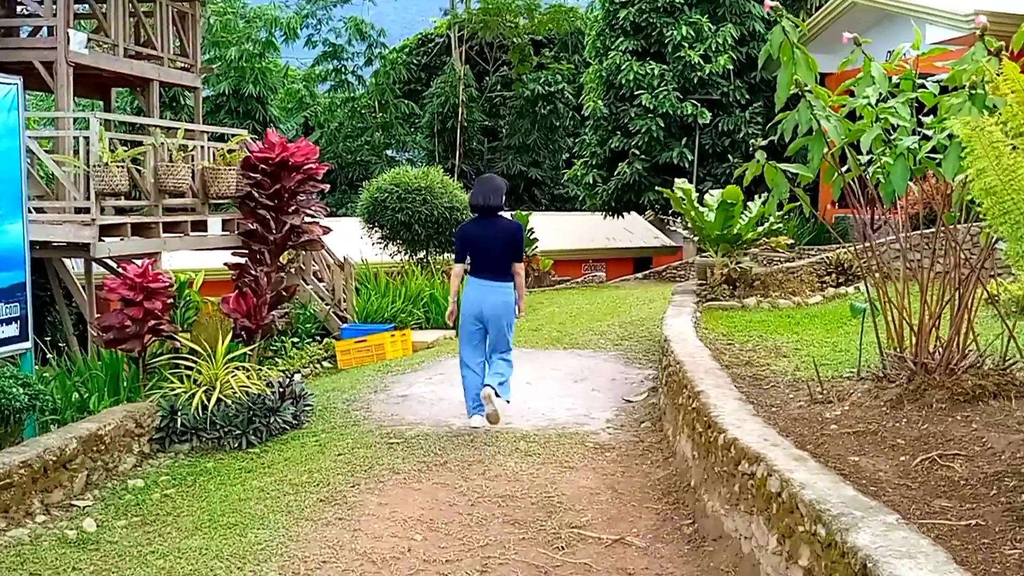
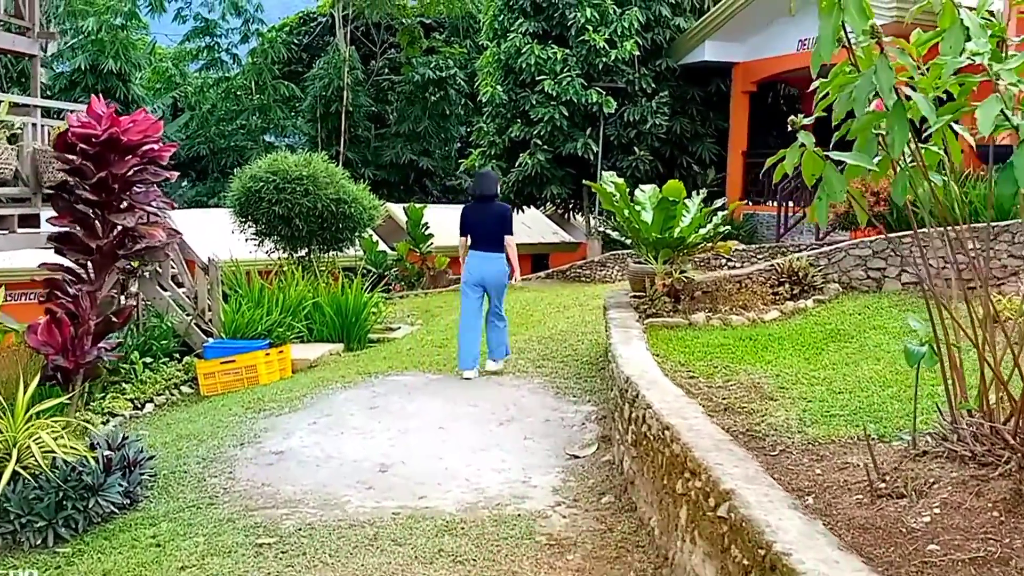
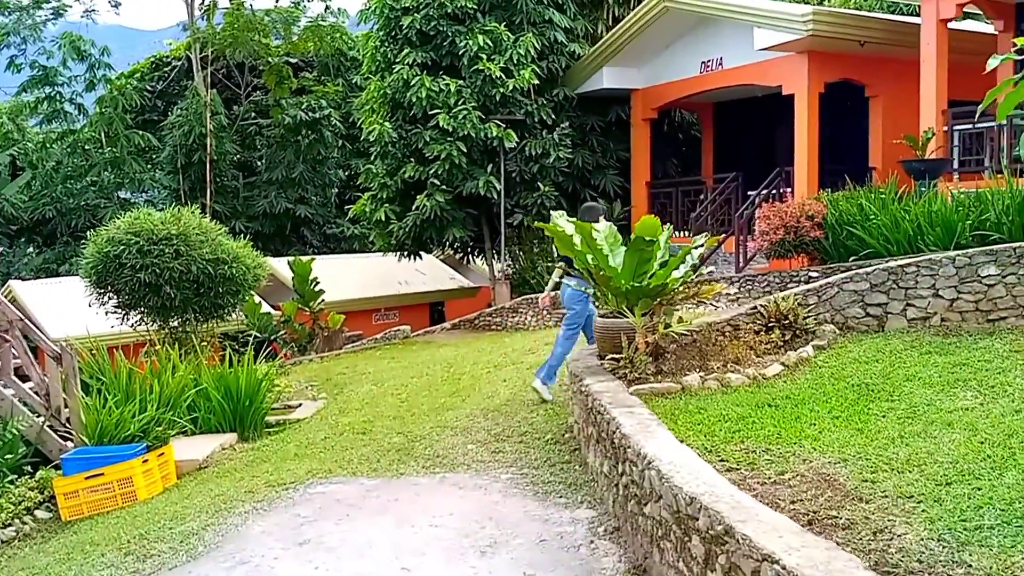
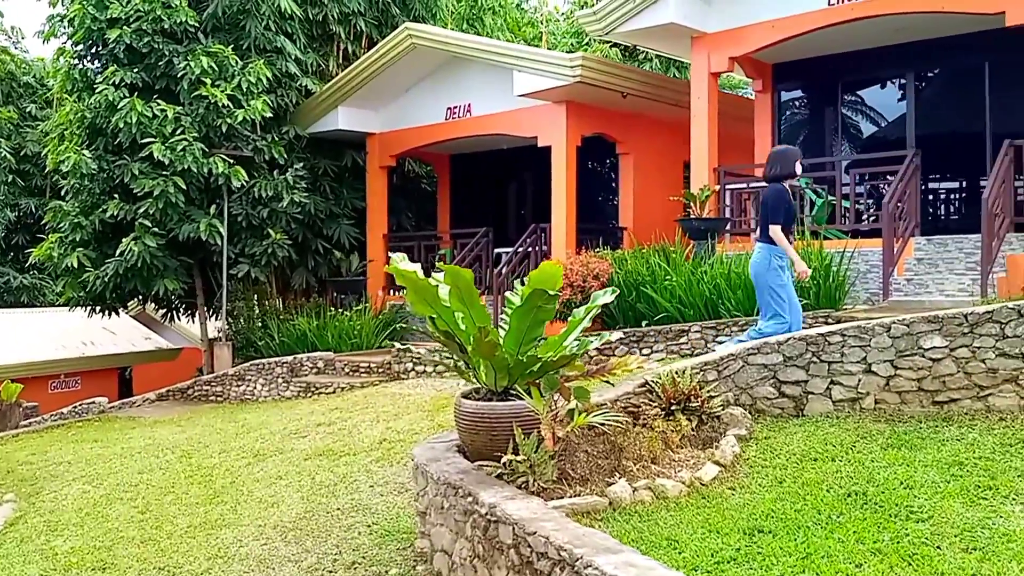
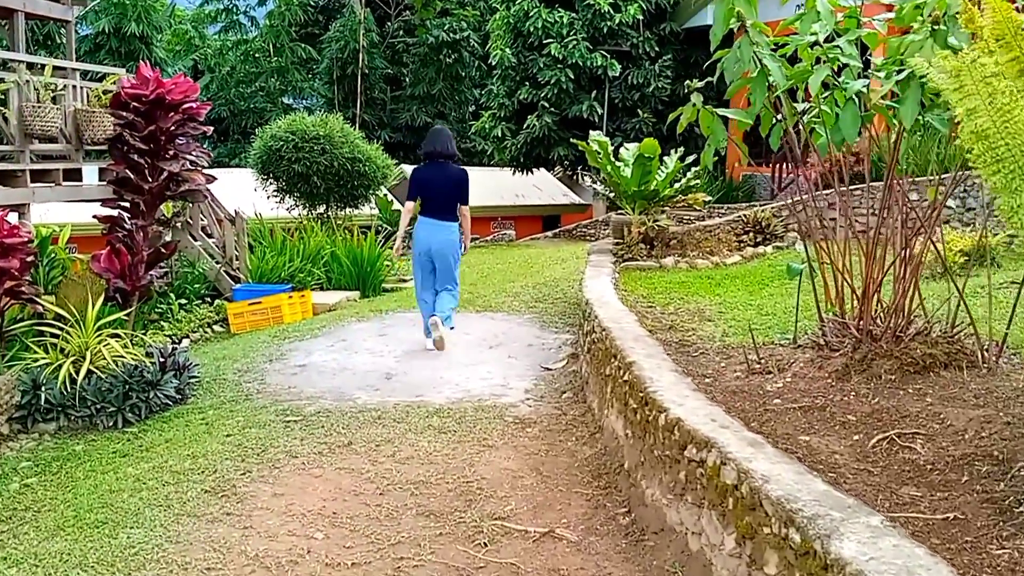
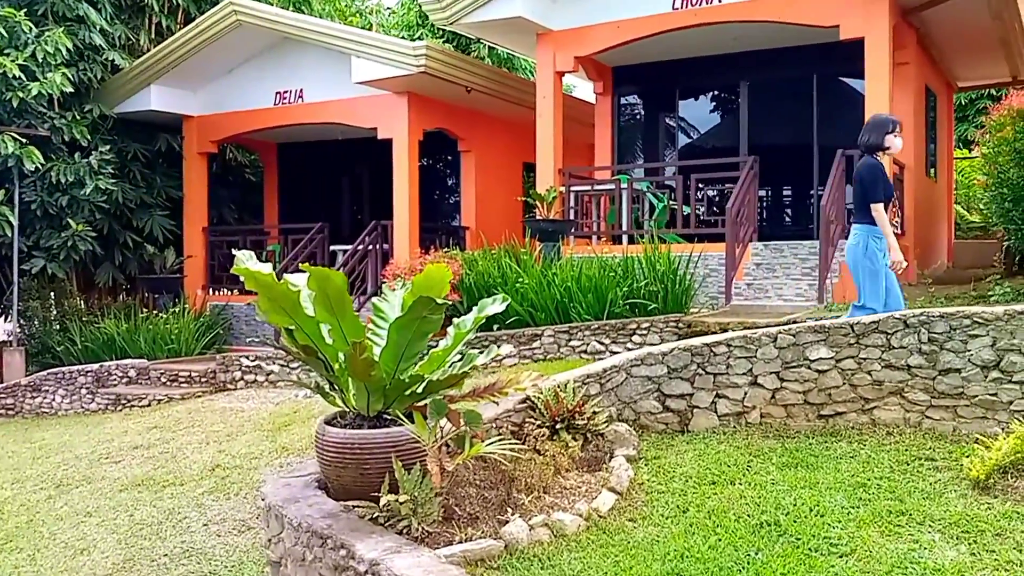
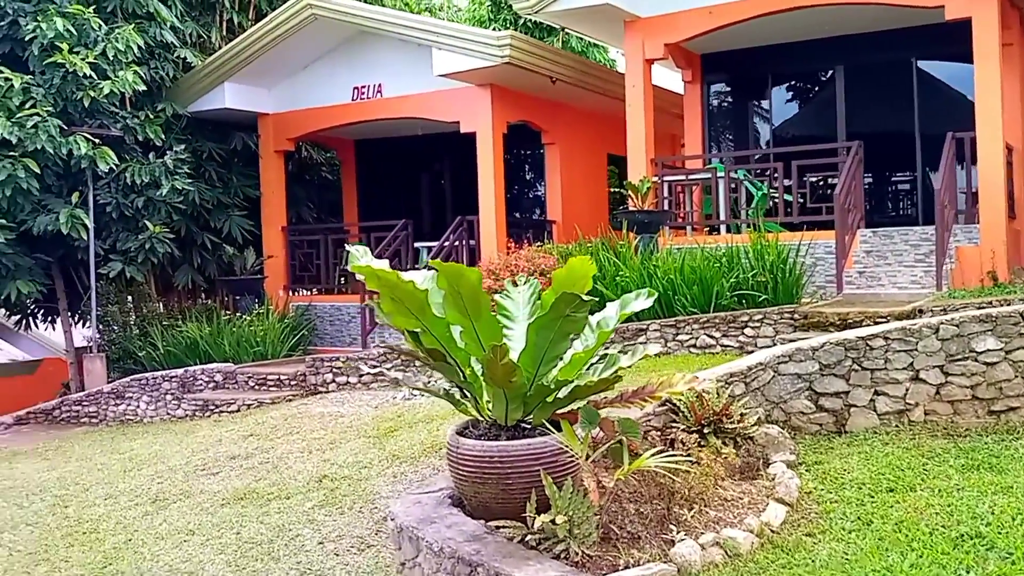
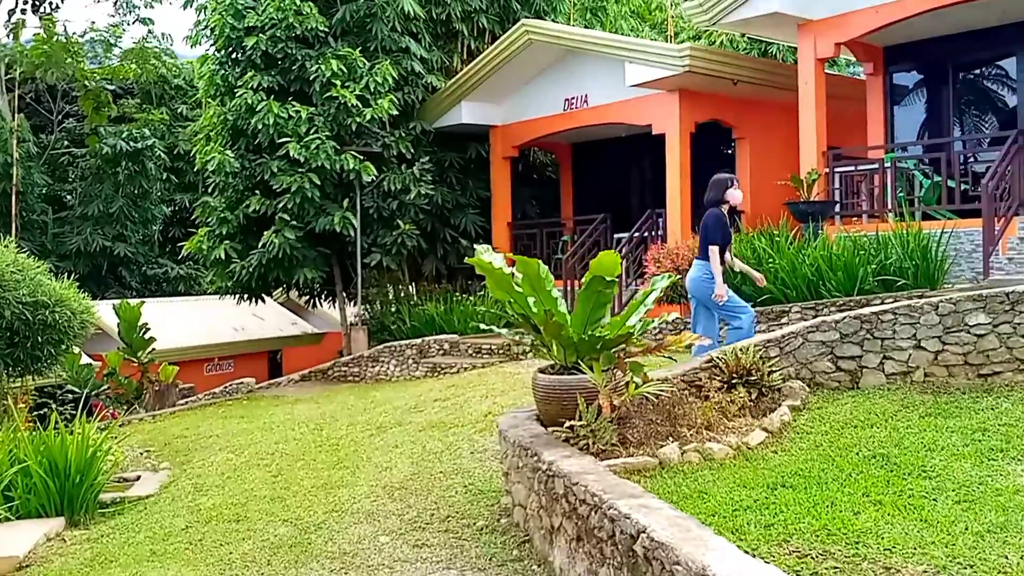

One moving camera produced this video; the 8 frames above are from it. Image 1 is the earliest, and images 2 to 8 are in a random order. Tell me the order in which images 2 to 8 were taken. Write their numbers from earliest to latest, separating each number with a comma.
5, 2, 3, 8, 4, 6, 7
